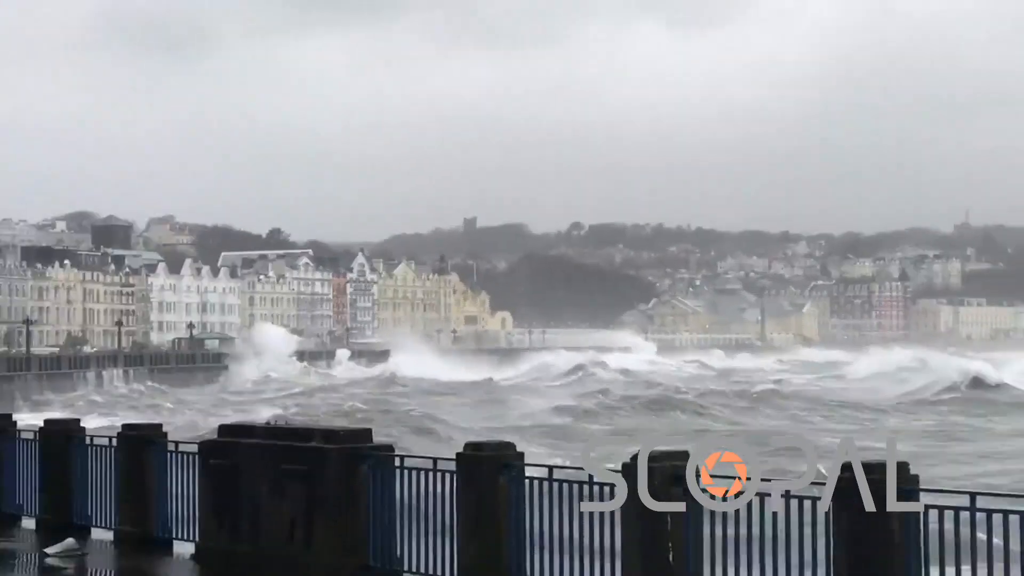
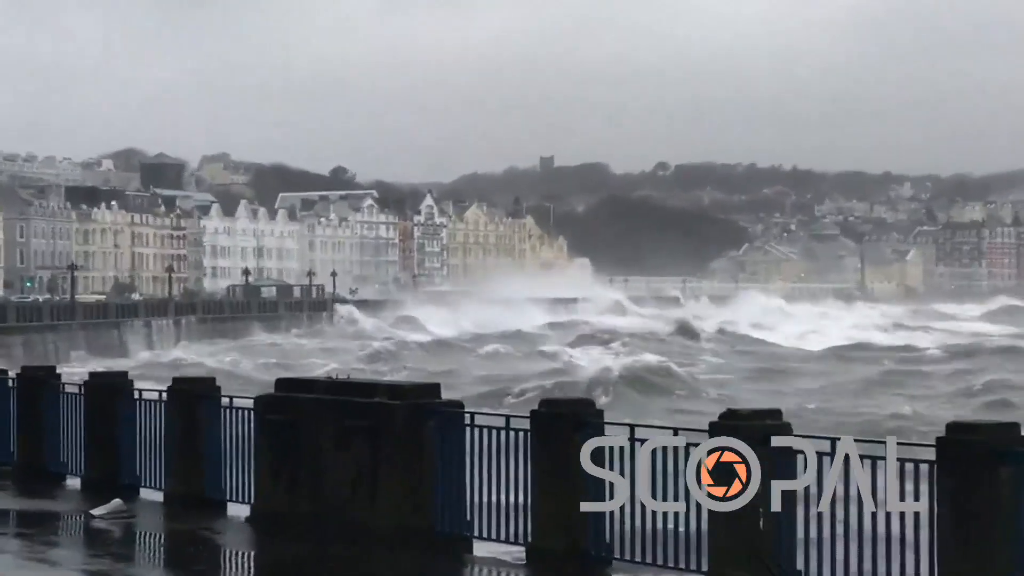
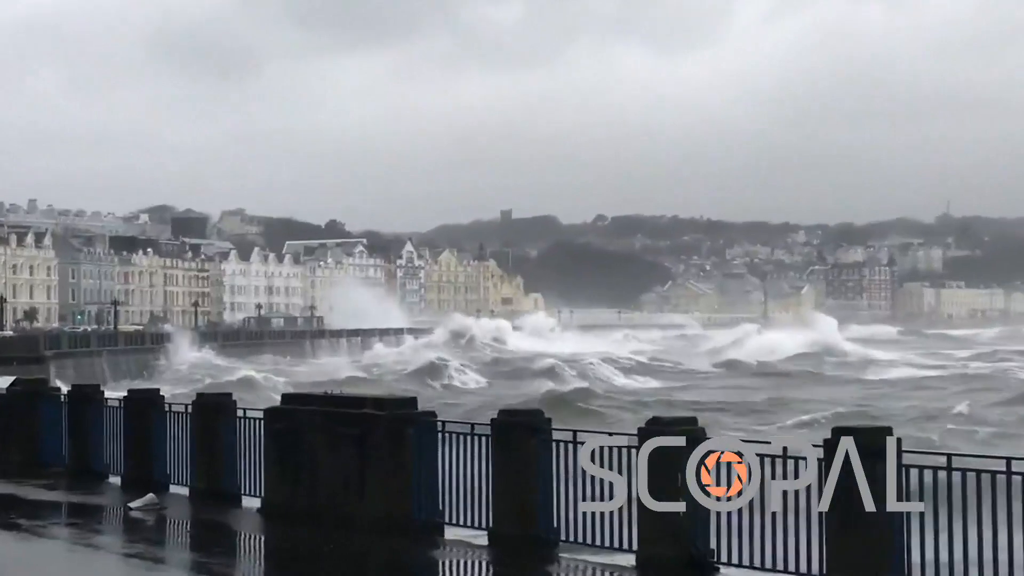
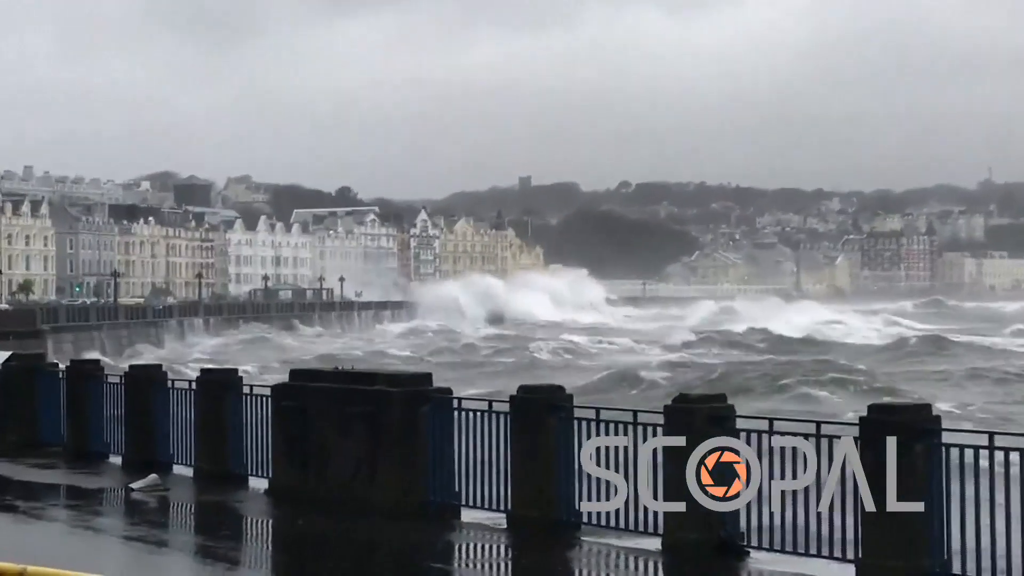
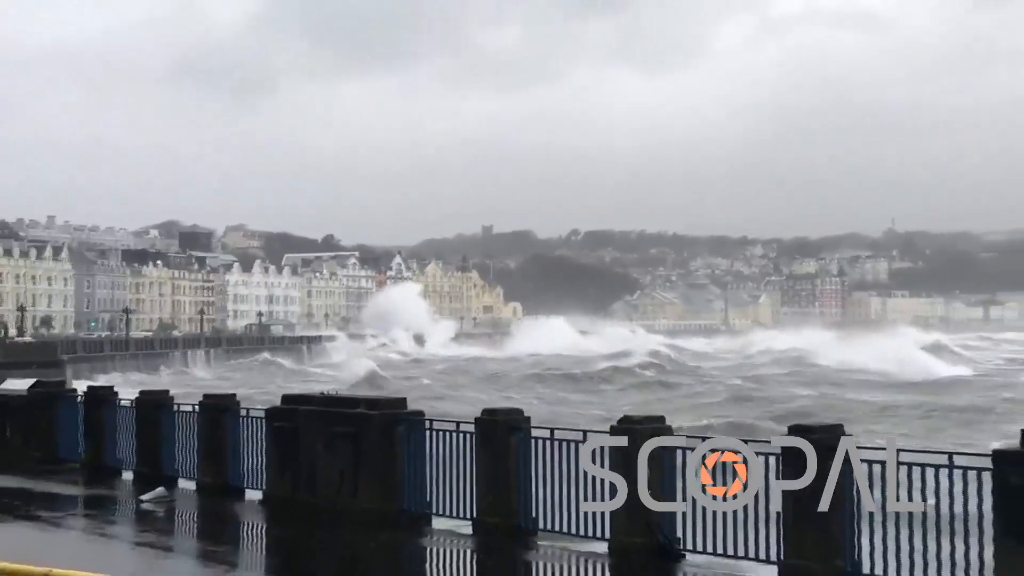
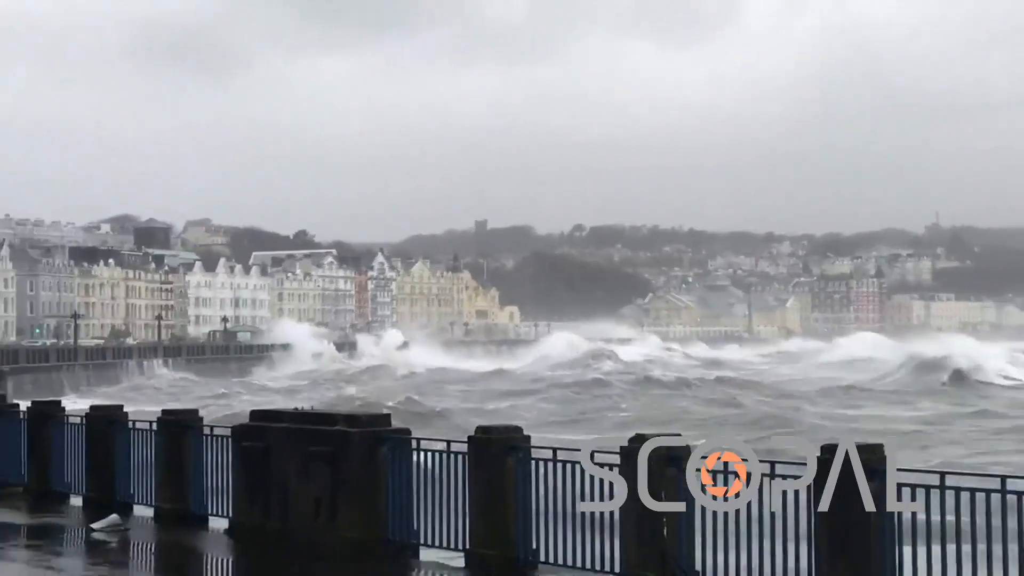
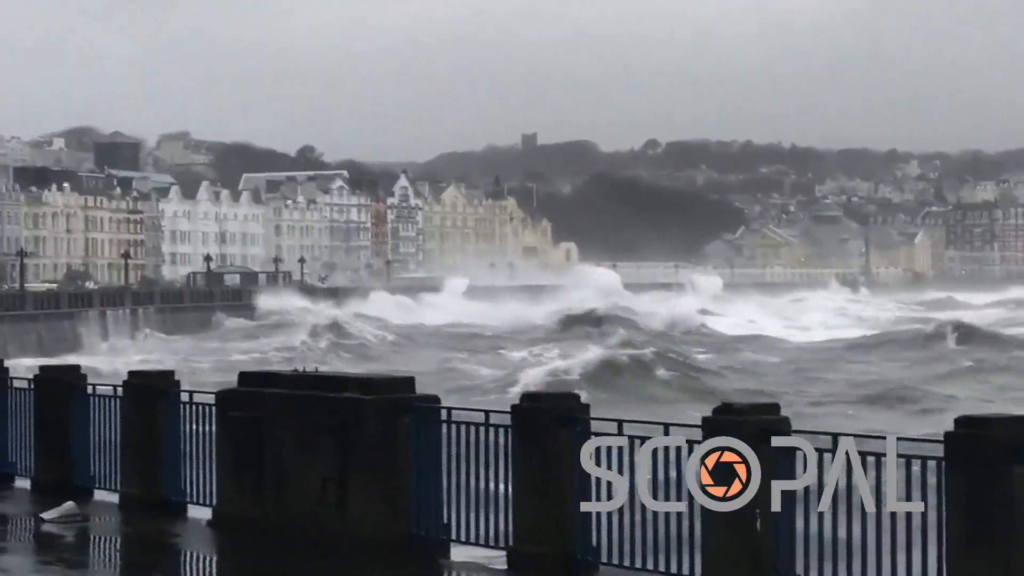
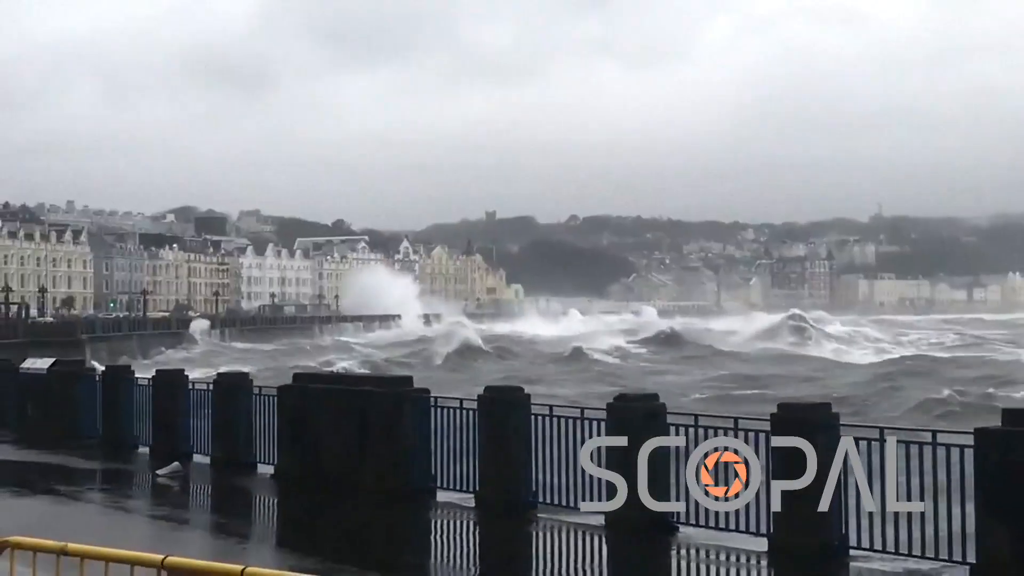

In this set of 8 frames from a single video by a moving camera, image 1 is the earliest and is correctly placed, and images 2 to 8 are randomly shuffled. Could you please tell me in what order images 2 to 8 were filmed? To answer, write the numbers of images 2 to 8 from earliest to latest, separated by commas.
6, 5, 8, 3, 4, 2, 7
